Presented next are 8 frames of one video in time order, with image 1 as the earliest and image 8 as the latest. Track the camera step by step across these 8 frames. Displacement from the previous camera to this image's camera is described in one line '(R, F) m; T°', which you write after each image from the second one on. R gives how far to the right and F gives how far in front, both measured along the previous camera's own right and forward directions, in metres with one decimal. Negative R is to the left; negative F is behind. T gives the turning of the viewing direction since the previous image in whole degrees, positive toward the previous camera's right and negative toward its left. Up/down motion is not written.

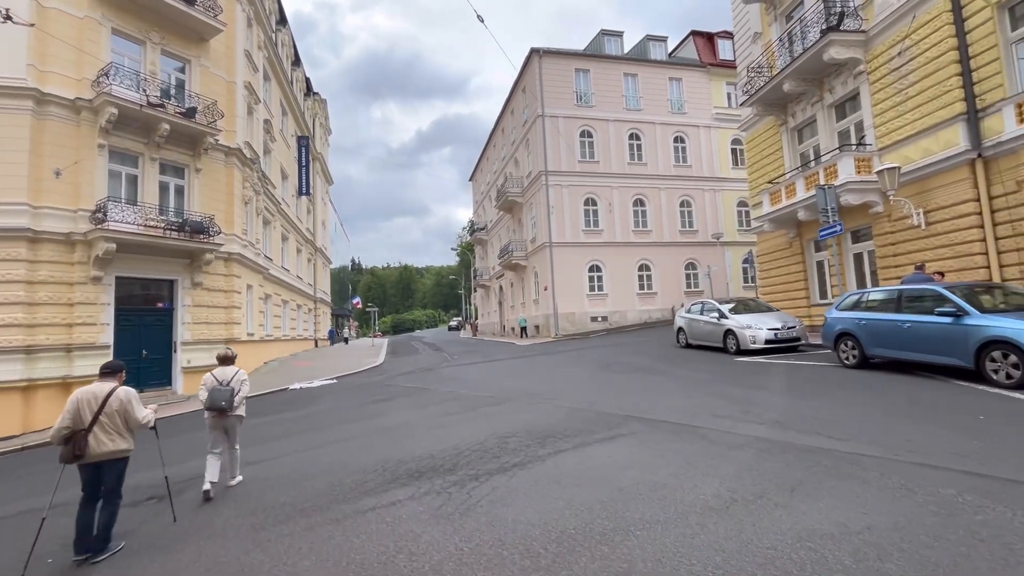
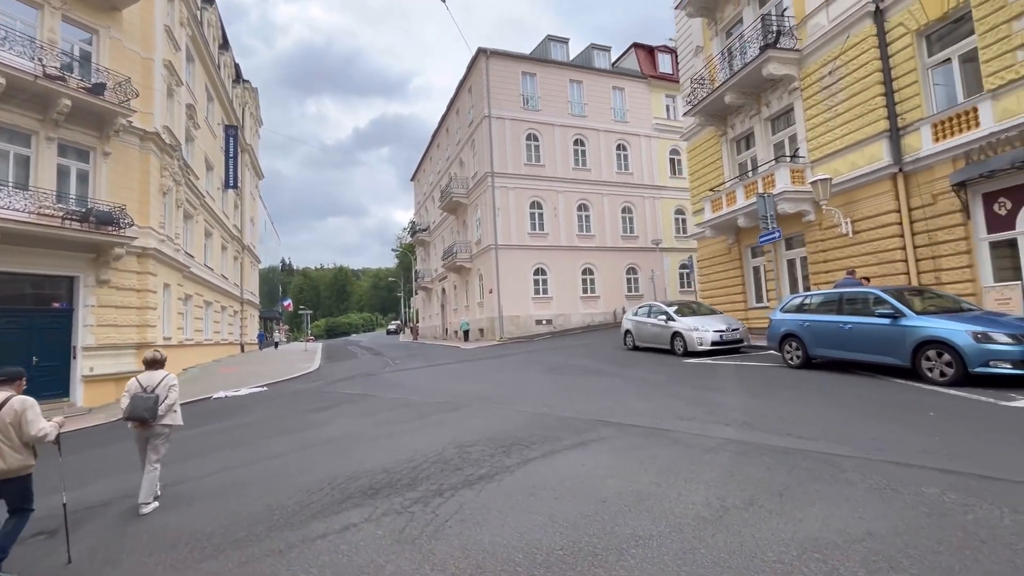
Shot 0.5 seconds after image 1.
(-0.3, +0.4) m; +7°
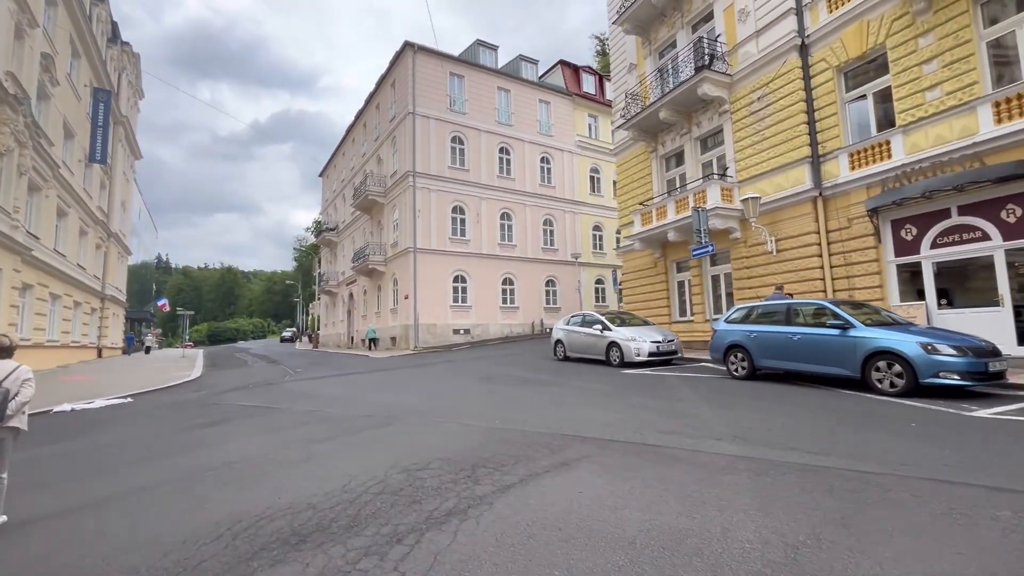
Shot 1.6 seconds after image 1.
(-0.7, +1.2) m; +11°
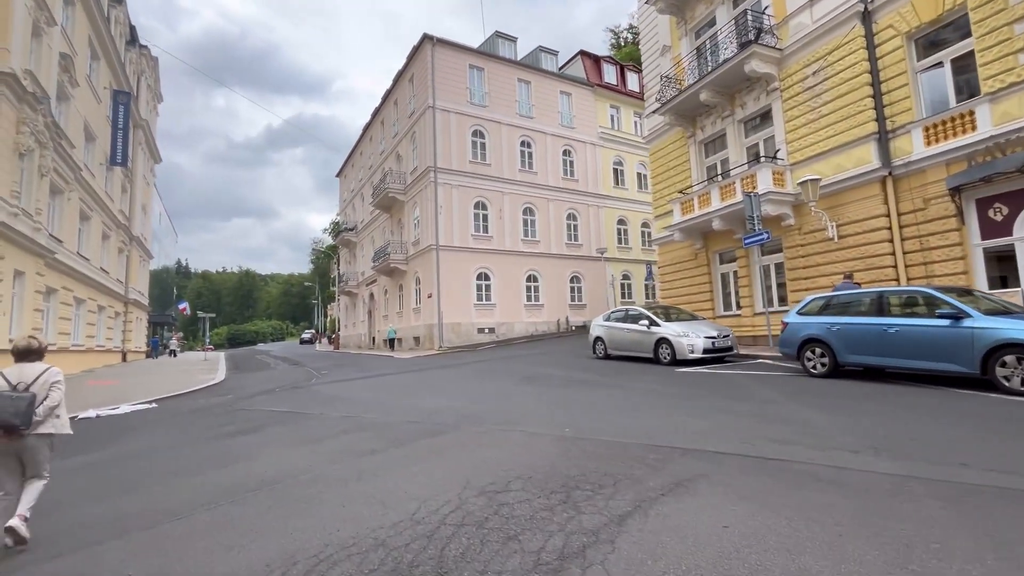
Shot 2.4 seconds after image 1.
(-0.7, +0.8) m; -2°
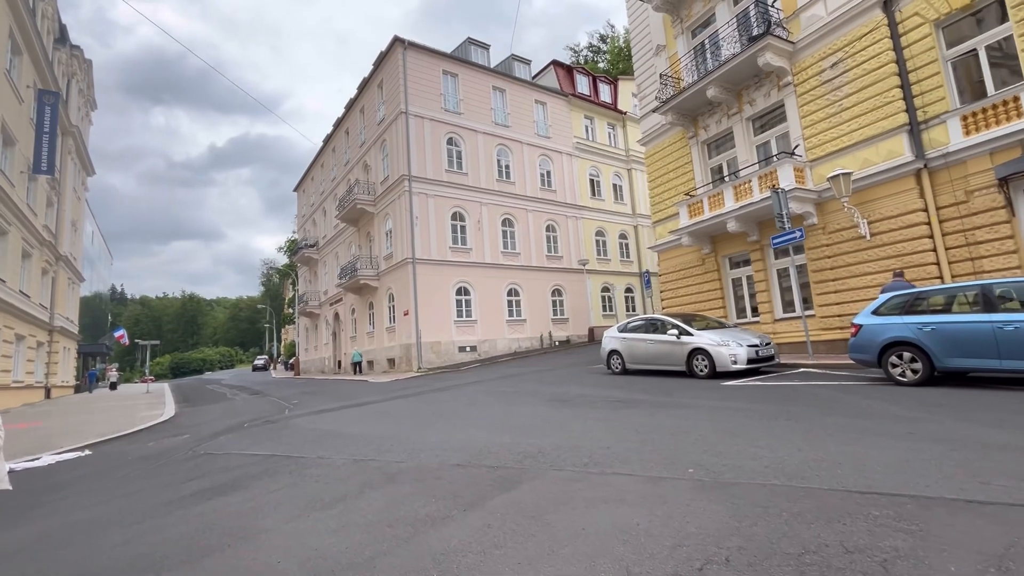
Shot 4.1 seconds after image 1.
(-1.4, +1.7) m; +5°
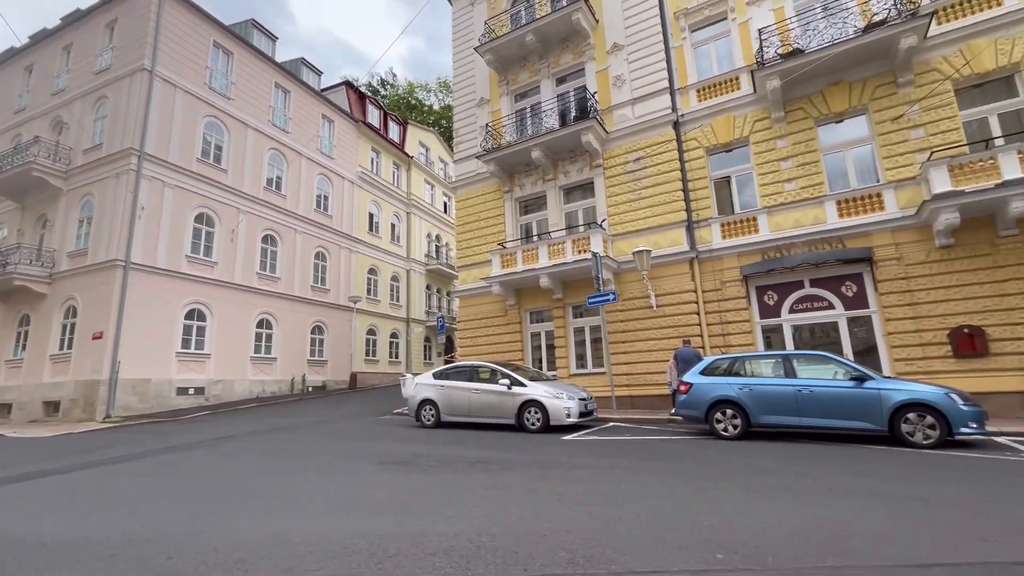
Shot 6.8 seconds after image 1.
(-1.8, +2.1) m; +31°
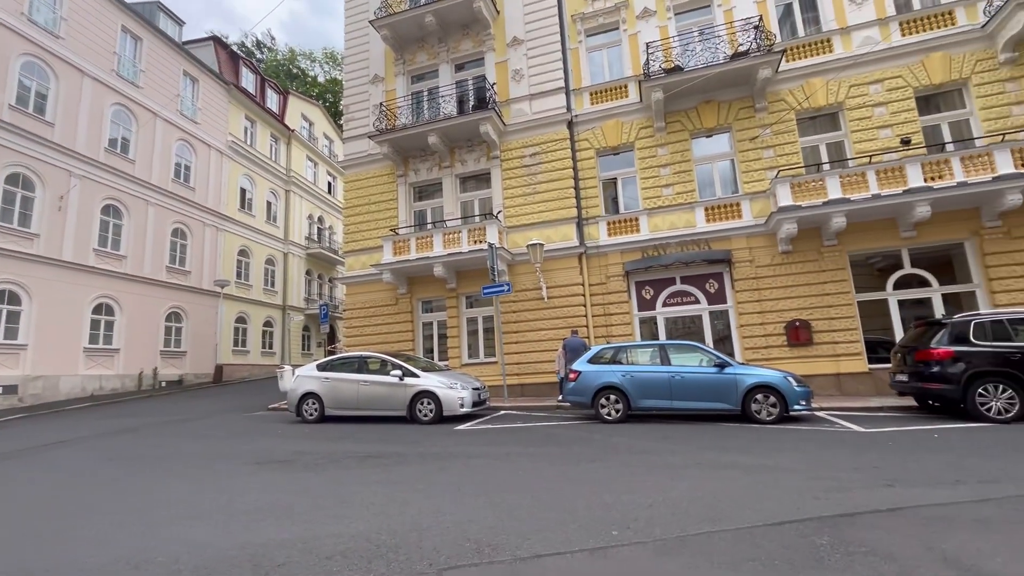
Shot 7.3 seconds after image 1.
(-0.2, +0.1) m; +13°
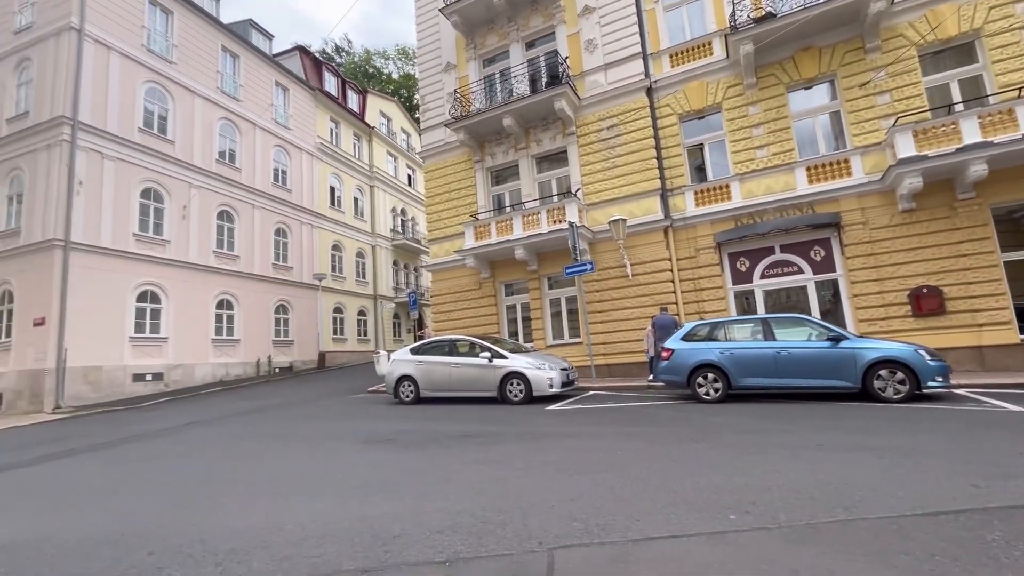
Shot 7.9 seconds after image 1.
(-0.1, +0.1) m; -9°
